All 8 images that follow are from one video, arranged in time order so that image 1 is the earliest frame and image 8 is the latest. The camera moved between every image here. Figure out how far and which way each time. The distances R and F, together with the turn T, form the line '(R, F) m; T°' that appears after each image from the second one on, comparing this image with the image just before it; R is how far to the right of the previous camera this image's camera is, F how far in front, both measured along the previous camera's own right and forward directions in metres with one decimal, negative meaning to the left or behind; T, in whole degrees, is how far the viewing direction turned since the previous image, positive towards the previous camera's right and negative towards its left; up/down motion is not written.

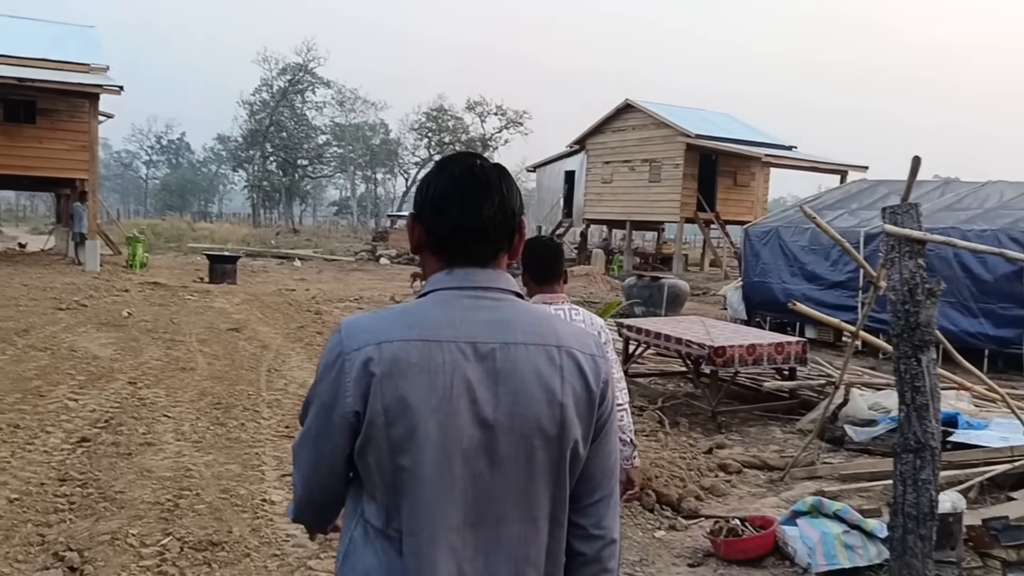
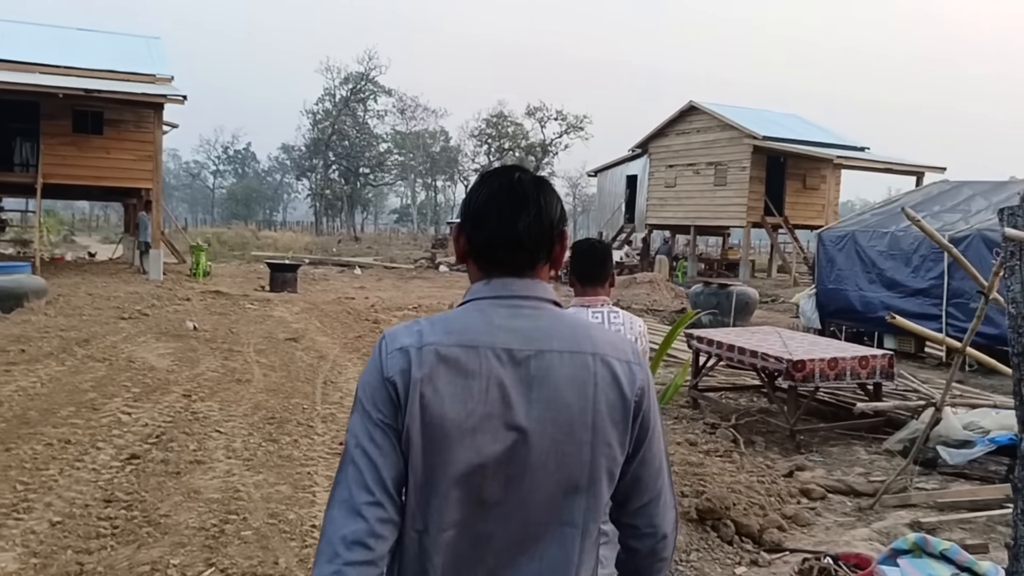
(0.0, +0.3) m; -4°
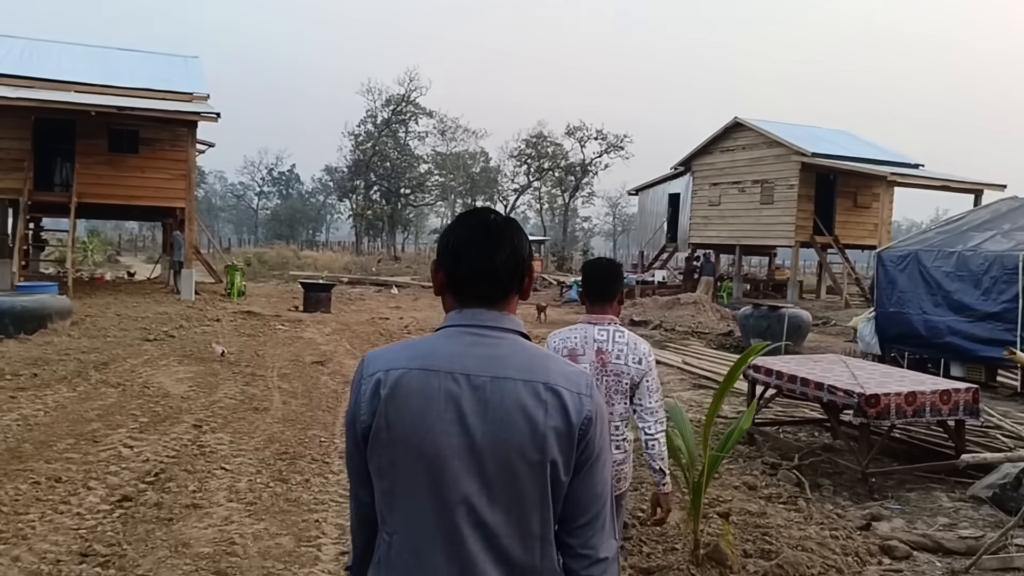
(0.0, +0.6) m; -3°
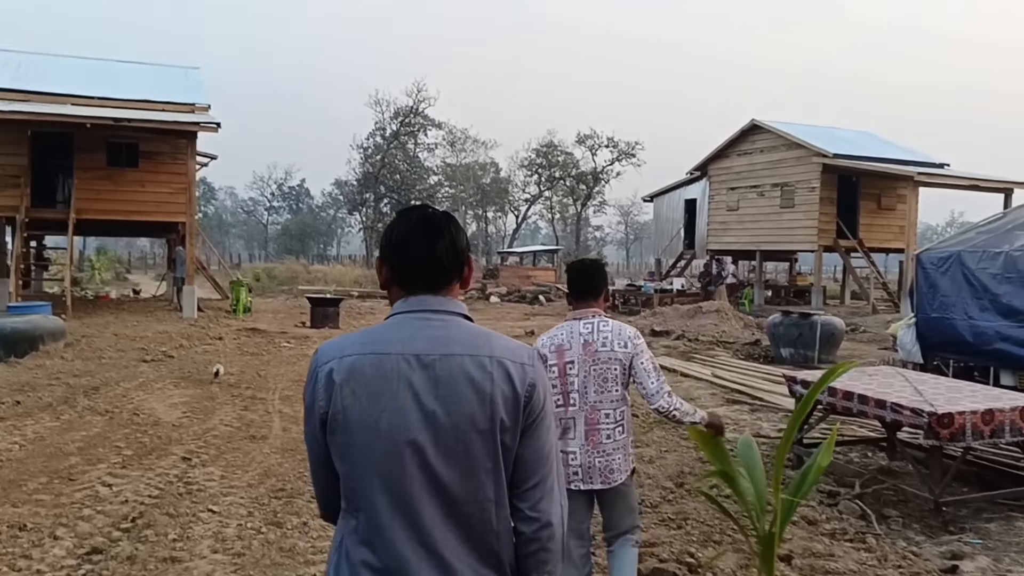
(-0.1, +0.7) m; -1°
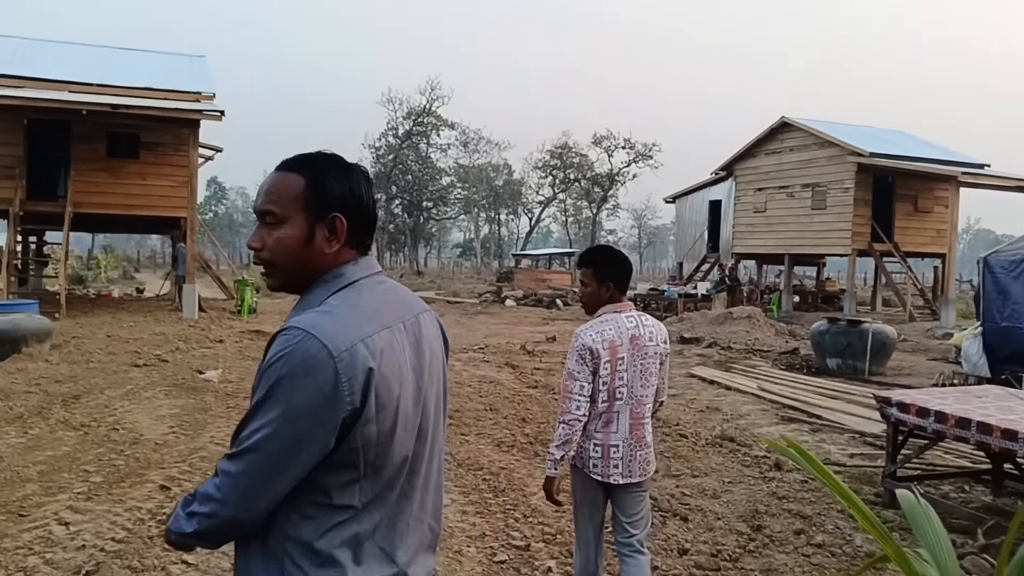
(-0.2, +1.0) m; -1°
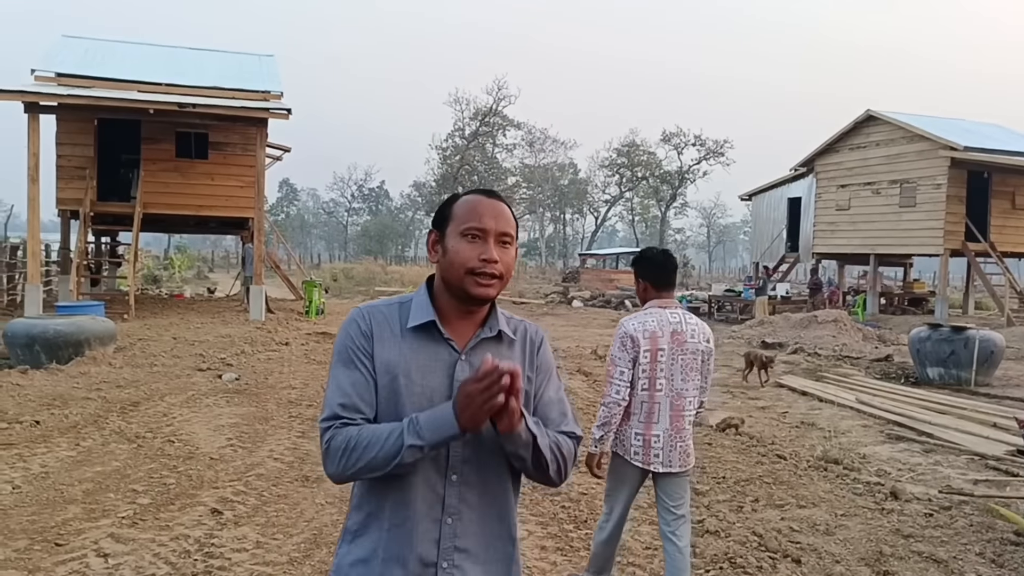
(-0.1, +0.6) m; -4°
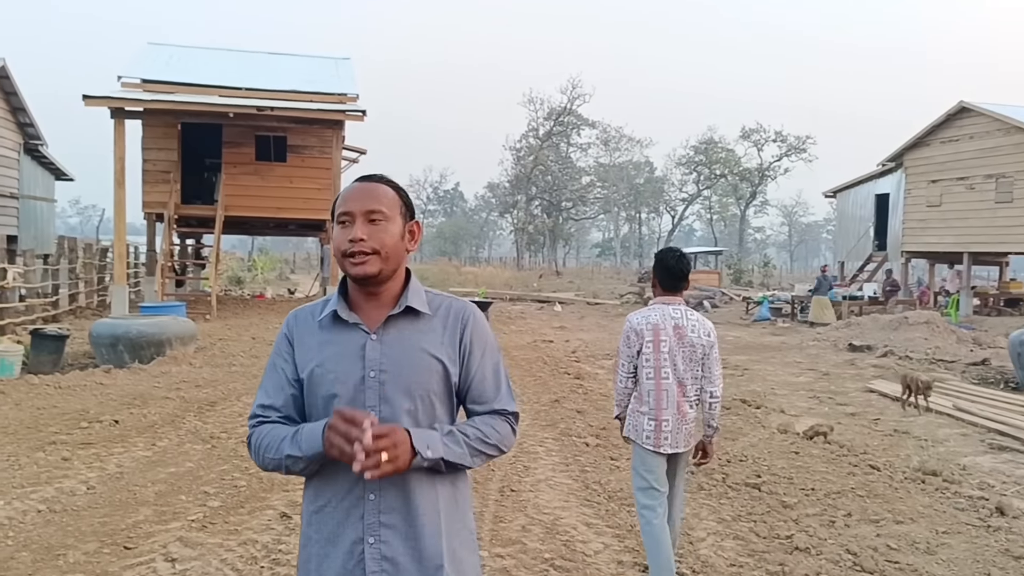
(0.0, +0.2) m; -5°
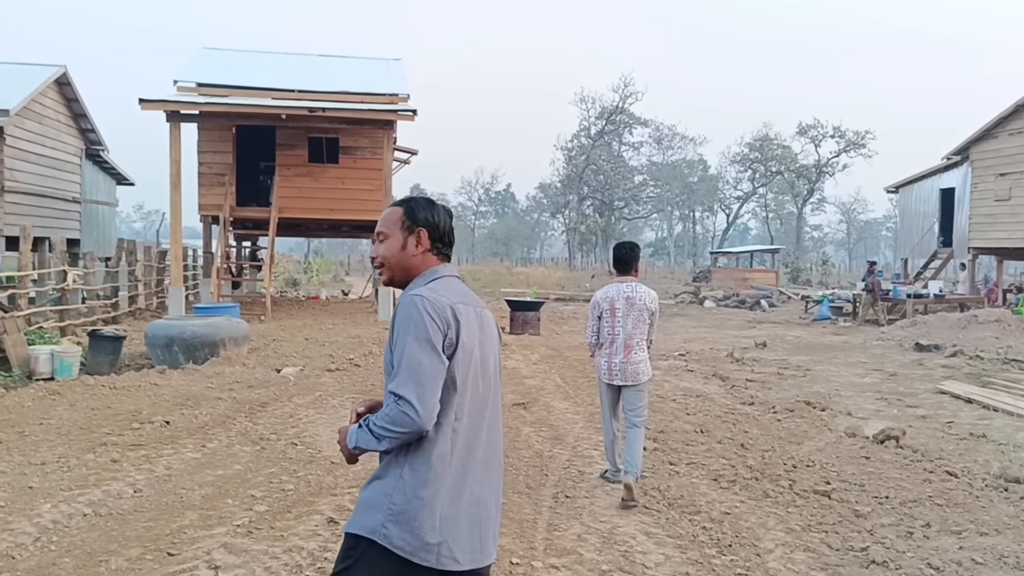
(0.0, +0.2) m; -3°
